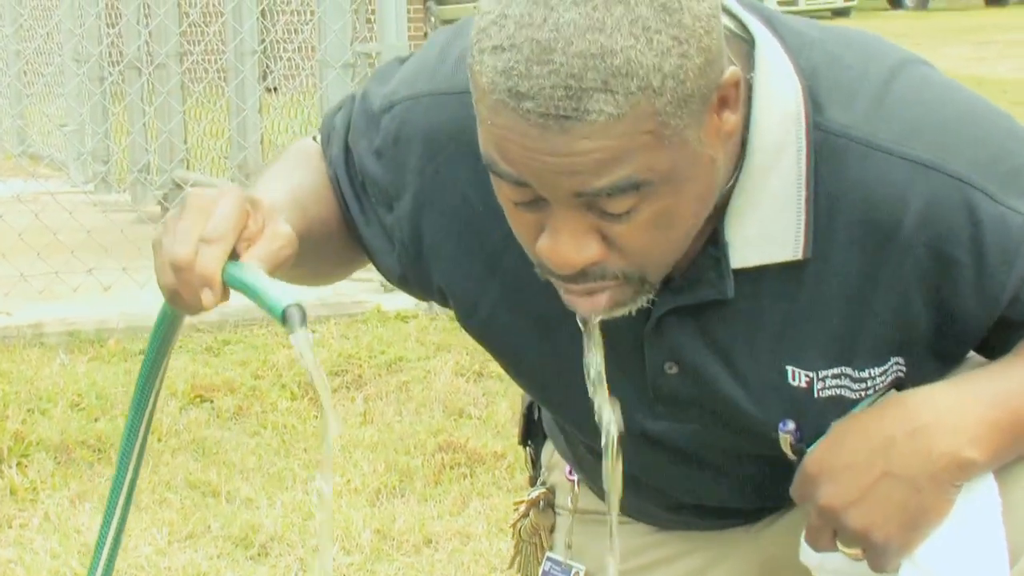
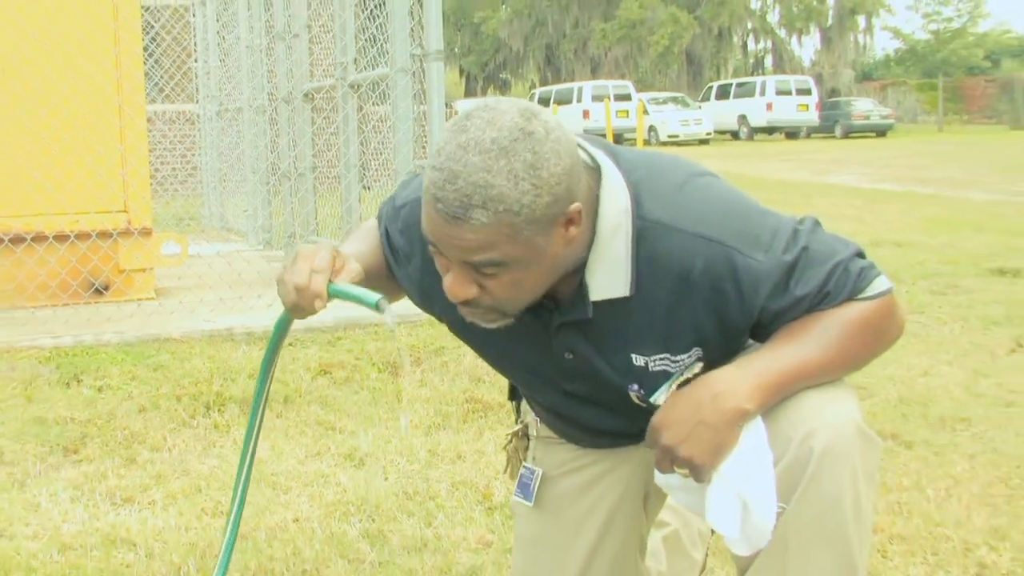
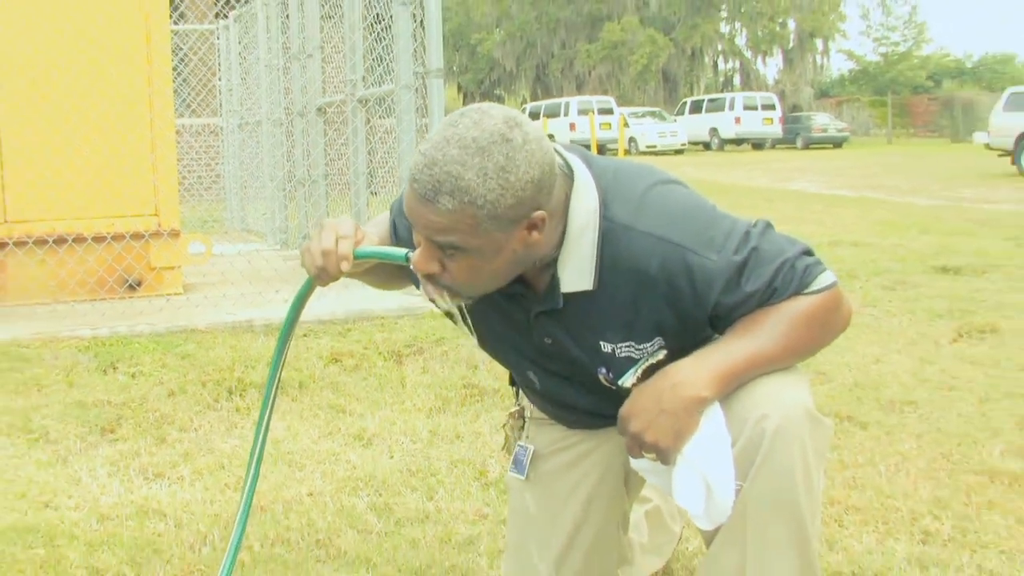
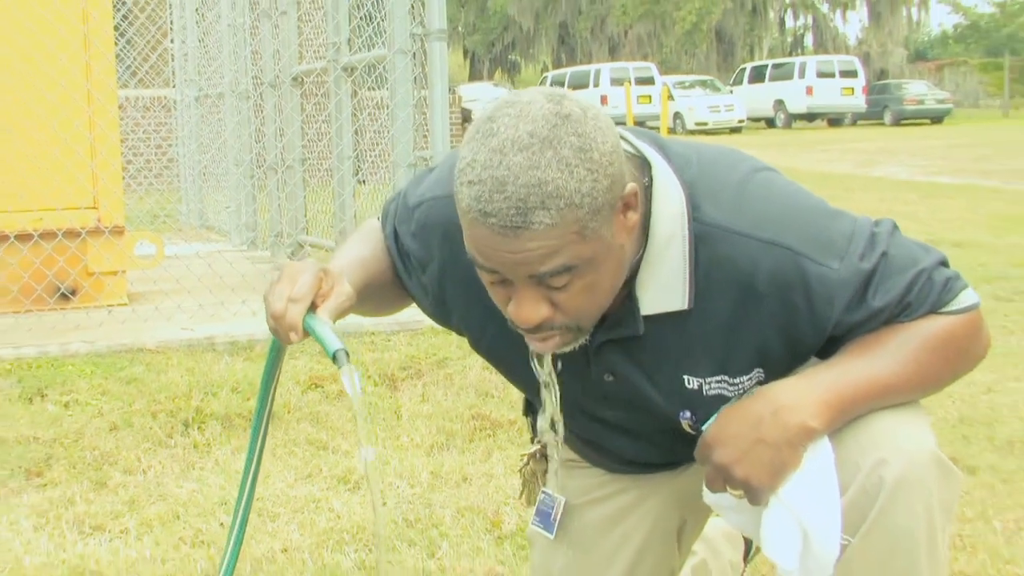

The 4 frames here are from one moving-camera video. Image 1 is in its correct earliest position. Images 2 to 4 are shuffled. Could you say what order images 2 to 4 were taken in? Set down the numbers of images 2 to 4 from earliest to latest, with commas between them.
4, 2, 3
